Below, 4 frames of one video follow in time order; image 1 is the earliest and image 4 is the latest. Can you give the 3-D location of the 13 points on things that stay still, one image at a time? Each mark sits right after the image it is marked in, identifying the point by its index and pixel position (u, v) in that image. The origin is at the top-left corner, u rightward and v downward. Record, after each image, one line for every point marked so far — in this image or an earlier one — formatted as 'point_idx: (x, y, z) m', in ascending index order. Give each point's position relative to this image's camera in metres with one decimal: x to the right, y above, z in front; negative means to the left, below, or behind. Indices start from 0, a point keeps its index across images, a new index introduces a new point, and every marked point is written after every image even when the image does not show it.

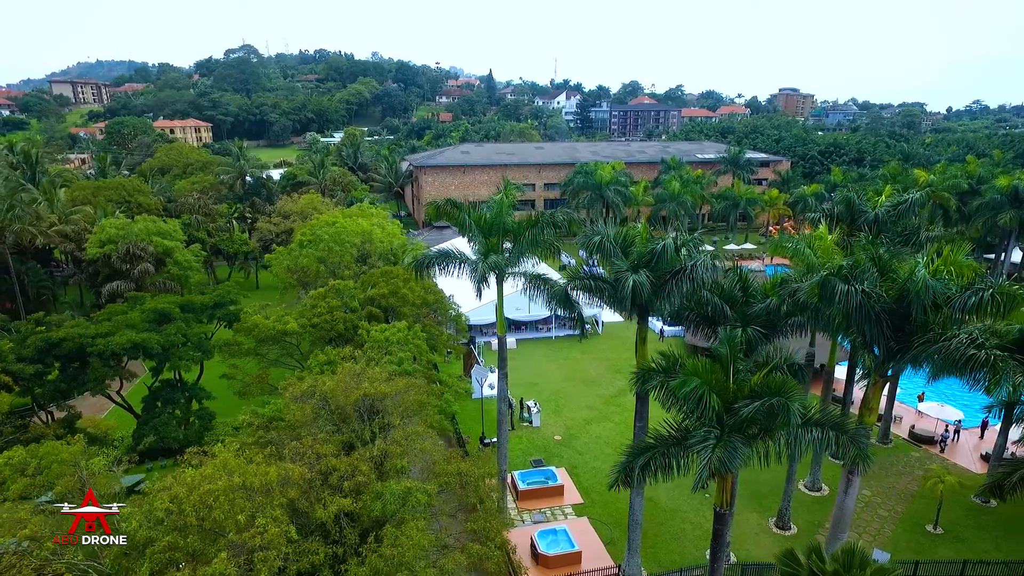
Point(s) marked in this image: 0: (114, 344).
0: (-11.1, -1.6, +16.2) m
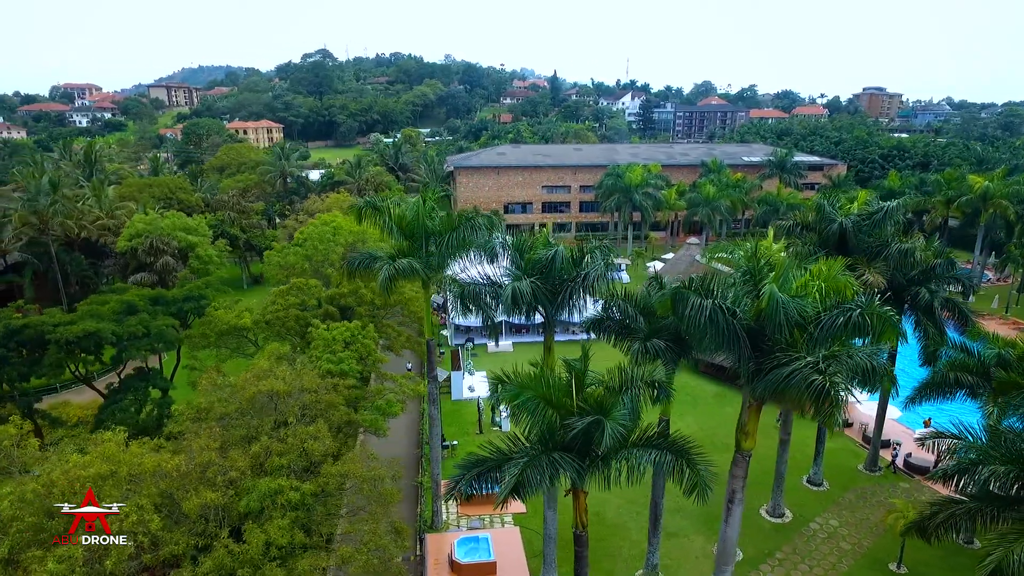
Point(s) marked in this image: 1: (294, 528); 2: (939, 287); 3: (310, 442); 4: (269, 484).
0: (-13.1, -1.3, +17.2) m
1: (-4.3, -4.7, +11.5) m
2: (+13.0, 0.0, +17.7) m
3: (-4.5, -3.4, +12.8) m
4: (-4.8, -3.9, +11.5) m
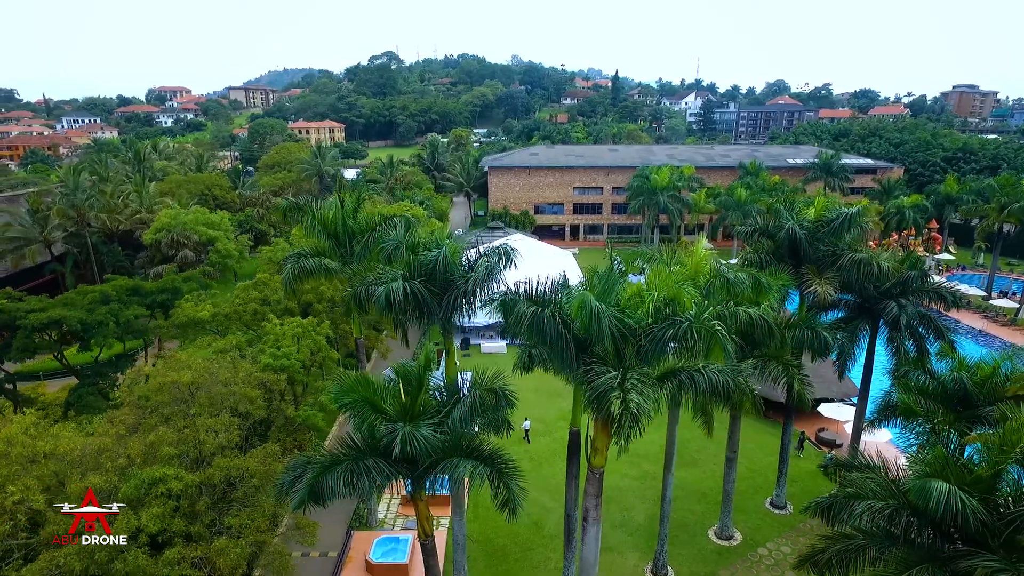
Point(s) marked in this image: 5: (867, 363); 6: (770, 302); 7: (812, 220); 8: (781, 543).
0: (-15.0, -1.0, +18.4) m
1: (-6.9, -4.6, +11.8) m
2: (+11.0, -0.4, +16.3) m
3: (-6.9, -3.3, +13.2) m
4: (-7.4, -3.8, +11.9) m
5: (+11.2, -2.4, +18.4) m
6: (+6.1, -0.3, +14.0) m
7: (+8.4, +1.9, +16.4) m
8: (+8.0, -7.6, +17.4) m
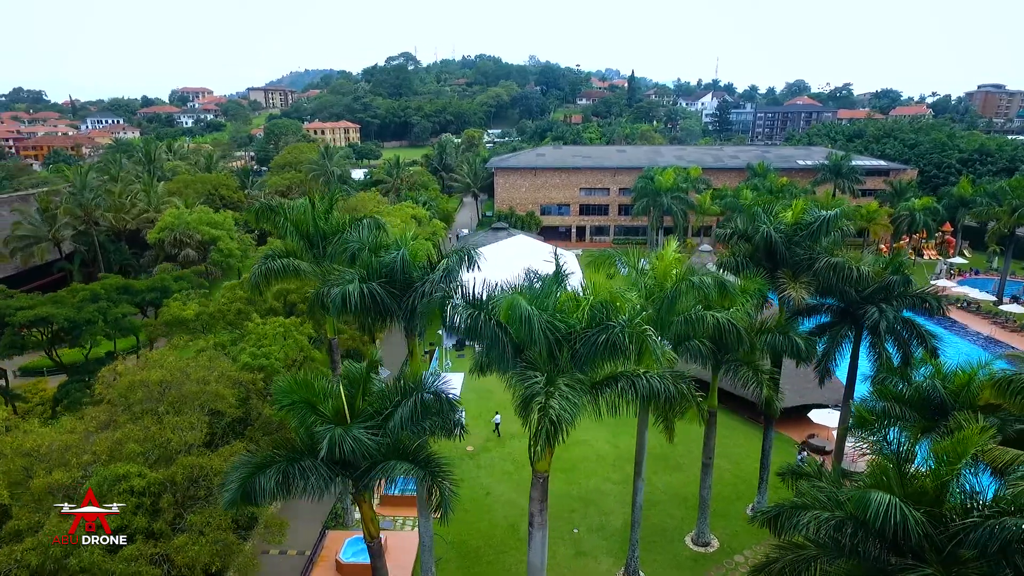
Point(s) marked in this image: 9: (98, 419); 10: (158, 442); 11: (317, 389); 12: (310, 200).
0: (-15.7, -0.9, +18.8) m
1: (-7.8, -4.6, +12.0) m
2: (+10.3, -0.5, +16.0) m
3: (-7.7, -3.3, +13.3) m
4: (-8.2, -3.8, +12.1) m
5: (+10.5, -2.5, +18.1) m
6: (+5.3, -0.4, +13.8) m
7: (+7.7, +1.8, +16.2) m
8: (+7.2, -7.7, +17.1) m
9: (-9.8, -3.0, +14.0) m
10: (-8.0, -3.5, +13.3) m
11: (-3.0, -1.6, +9.5) m
12: (-5.2, +2.3, +15.3) m
